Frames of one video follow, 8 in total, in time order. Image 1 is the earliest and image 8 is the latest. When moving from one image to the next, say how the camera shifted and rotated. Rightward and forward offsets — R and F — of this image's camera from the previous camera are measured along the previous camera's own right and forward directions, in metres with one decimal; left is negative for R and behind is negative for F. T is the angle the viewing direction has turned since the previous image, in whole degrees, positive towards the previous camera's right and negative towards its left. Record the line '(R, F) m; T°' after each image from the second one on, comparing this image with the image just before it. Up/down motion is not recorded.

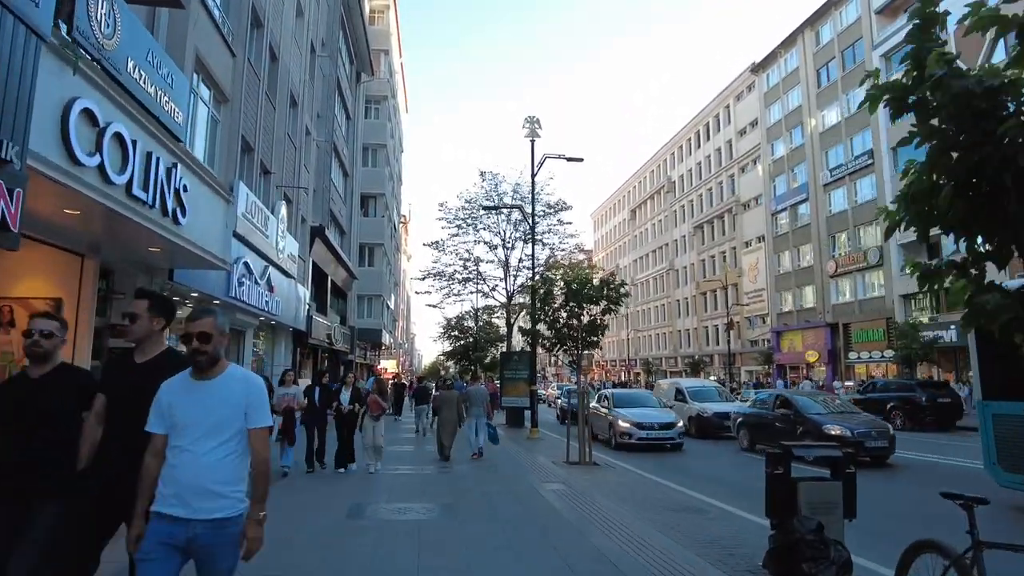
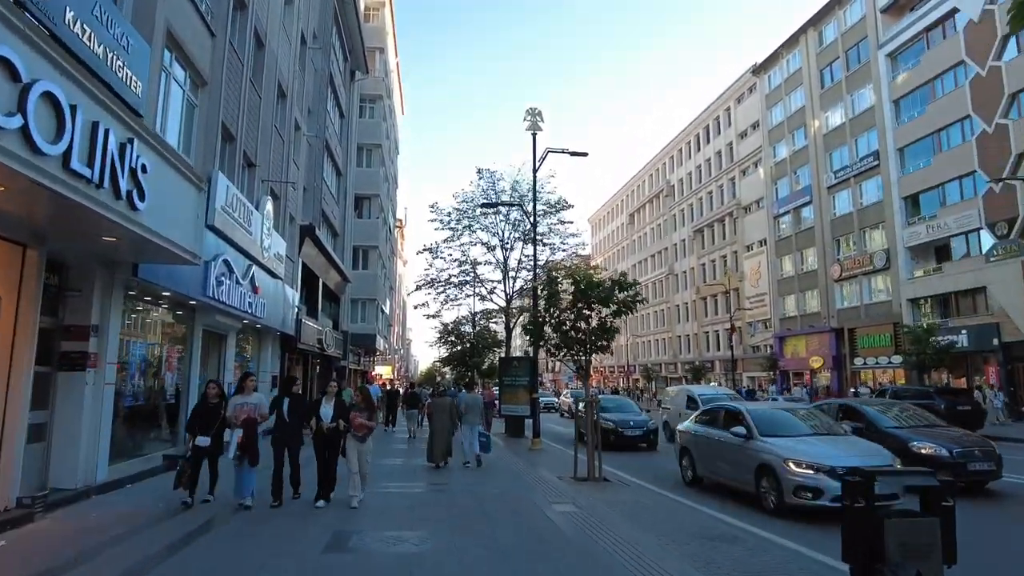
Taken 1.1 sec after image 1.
(-0.1, +1.1) m; 0°
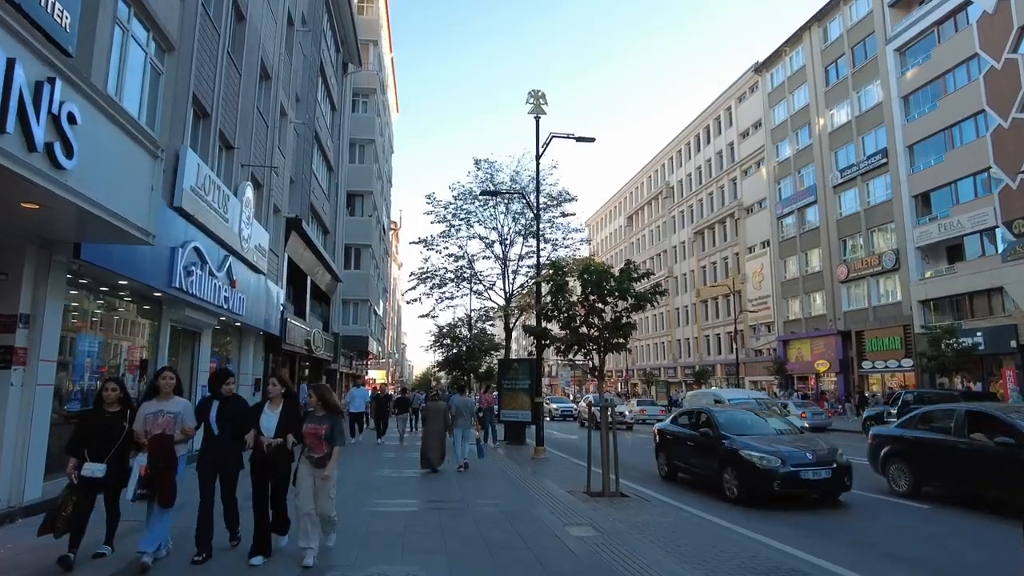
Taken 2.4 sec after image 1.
(-0.2, +1.5) m; 0°
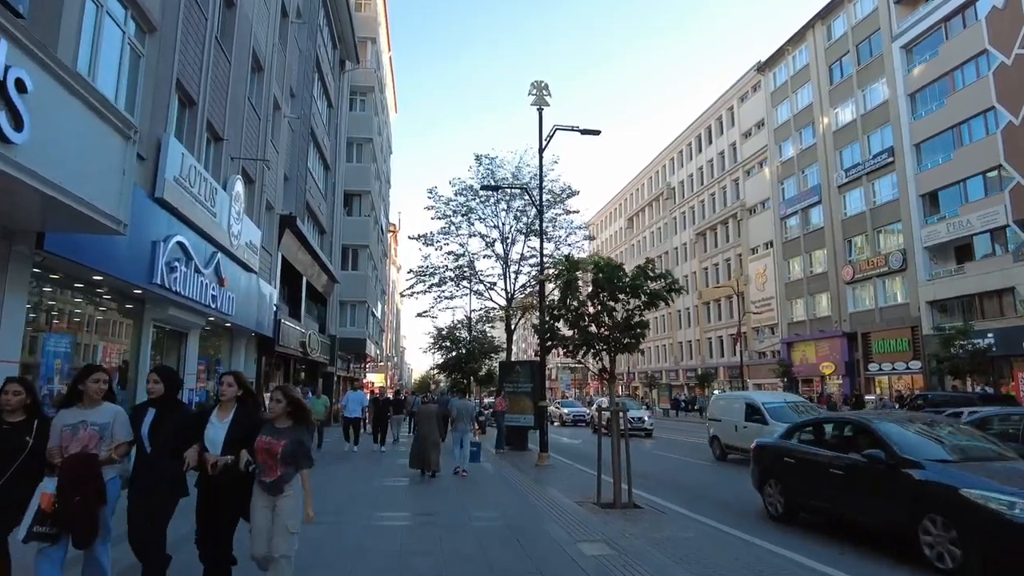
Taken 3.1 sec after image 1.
(-0.1, +0.7) m; 0°
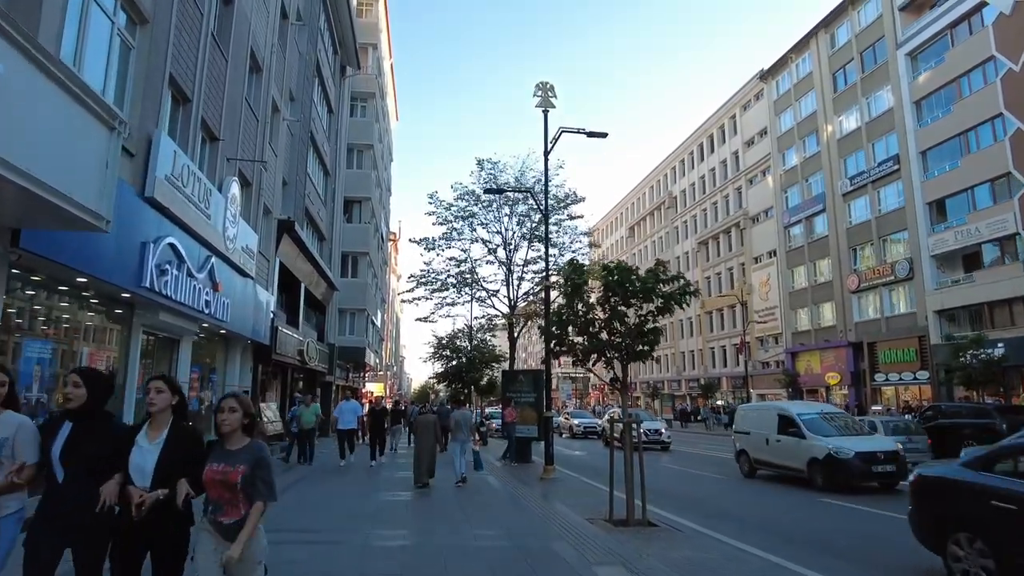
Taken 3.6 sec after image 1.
(-0.1, +0.5) m; 0°
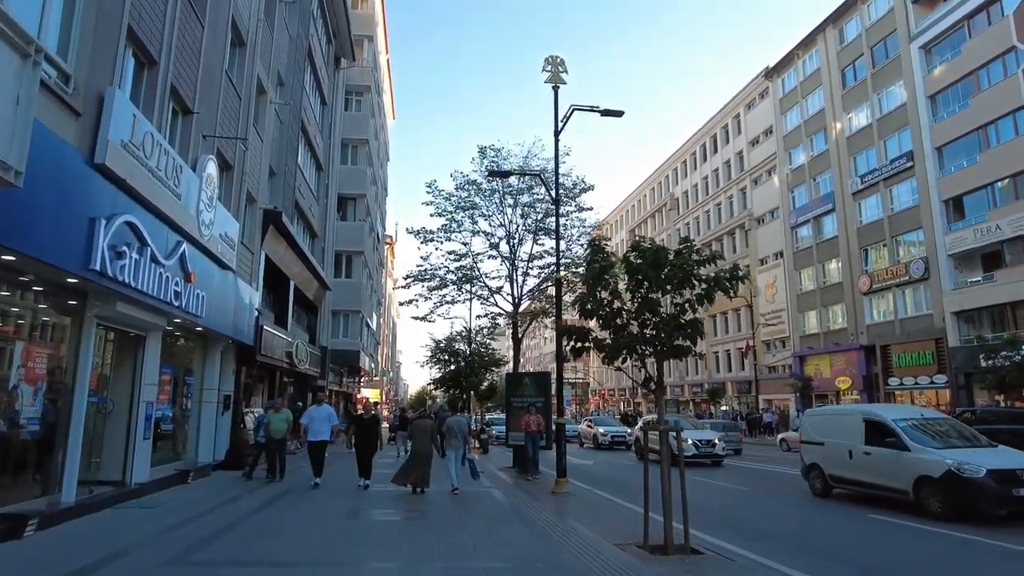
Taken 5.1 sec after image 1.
(-0.3, +1.6) m; 0°
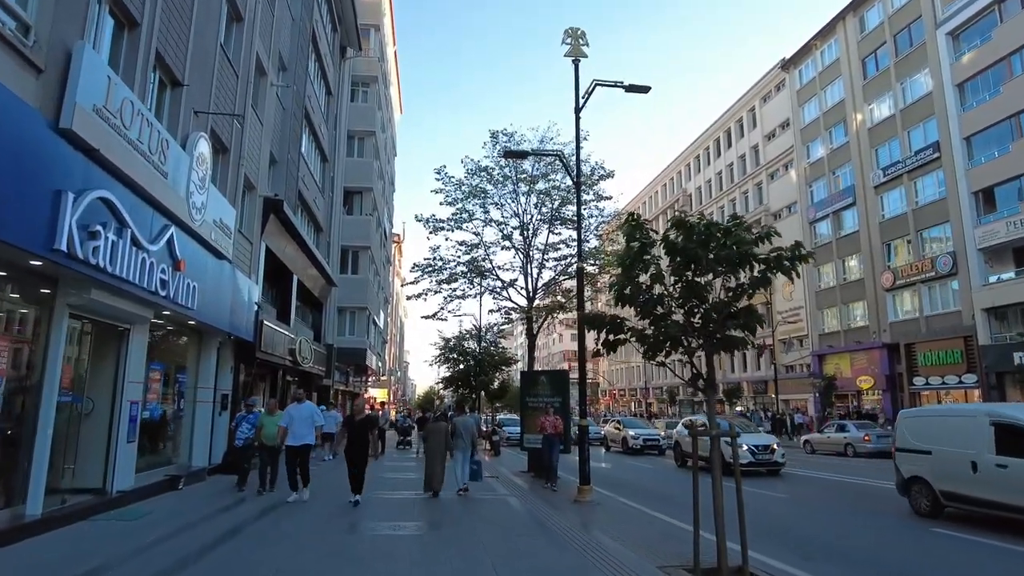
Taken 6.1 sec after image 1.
(-0.2, +1.2) m; -1°
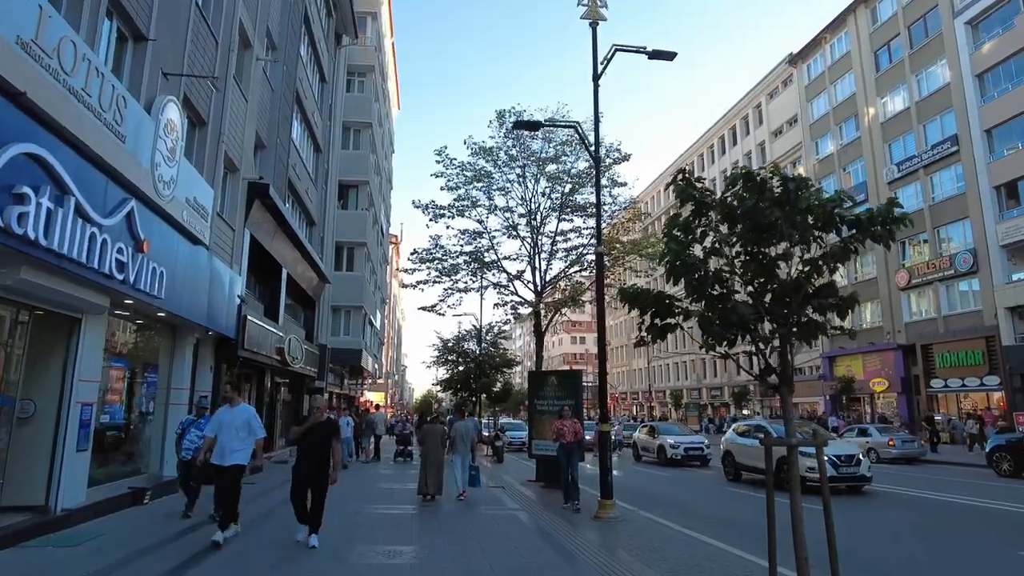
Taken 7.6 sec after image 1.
(-0.3, +1.5) m; 0°
